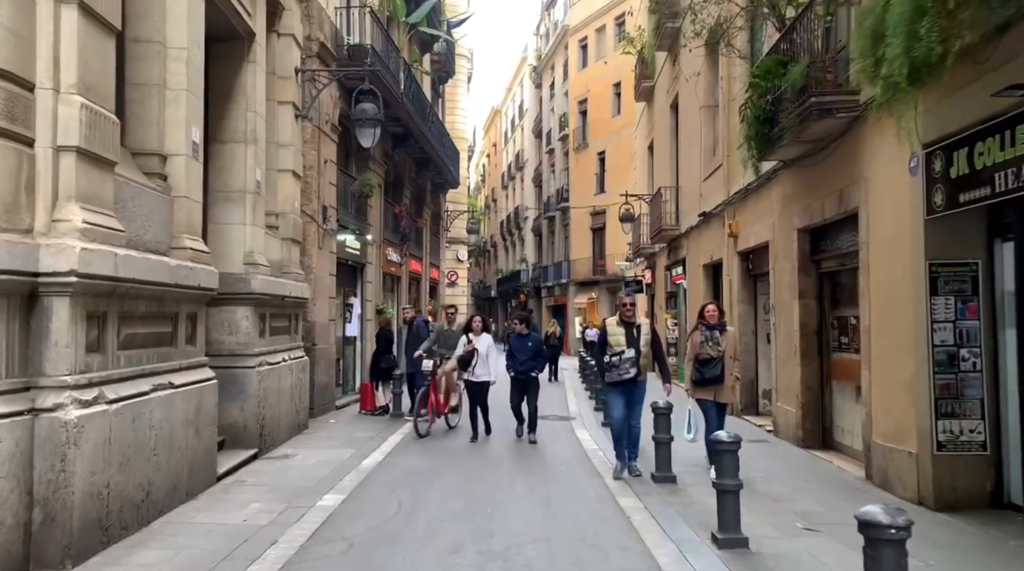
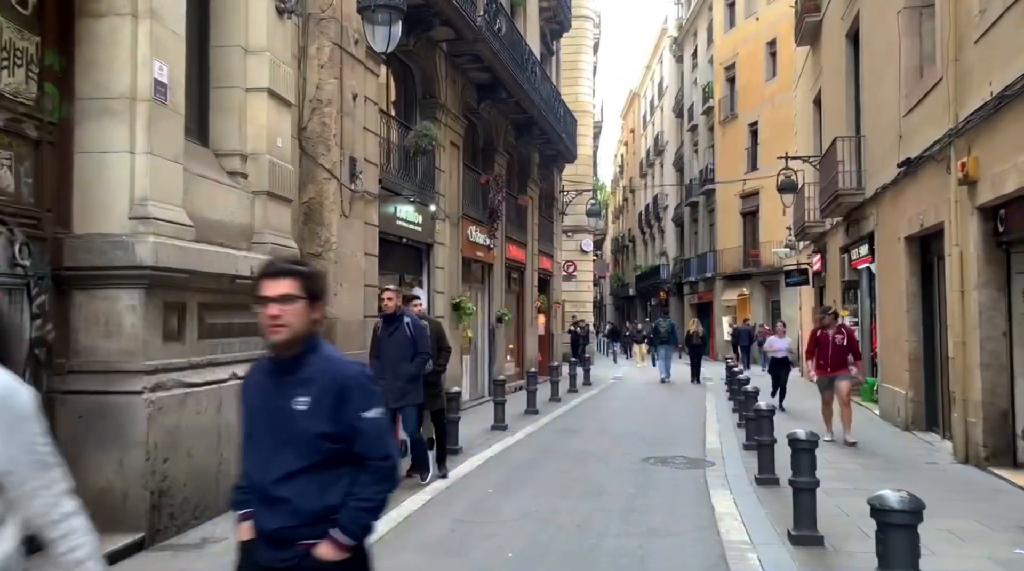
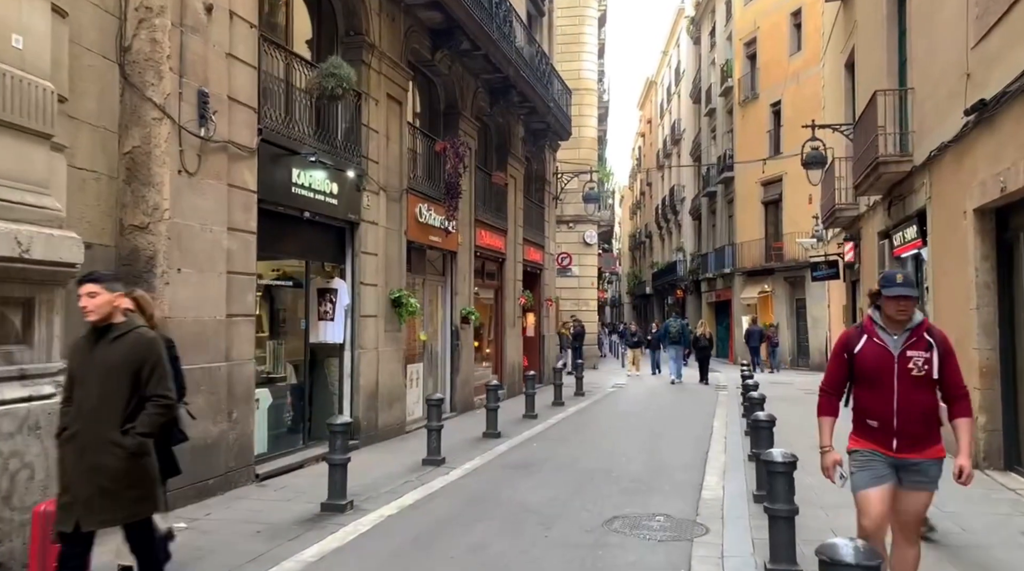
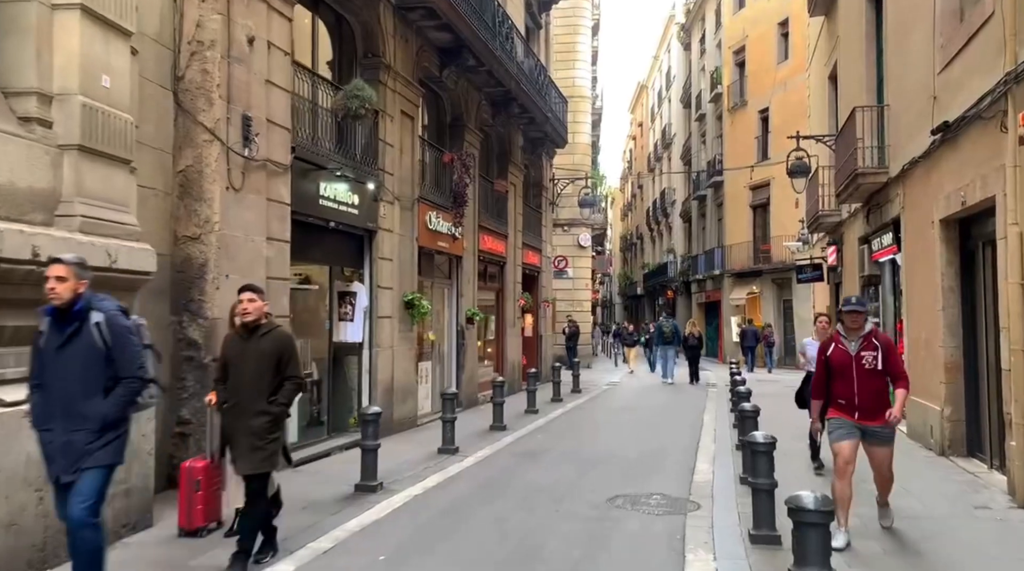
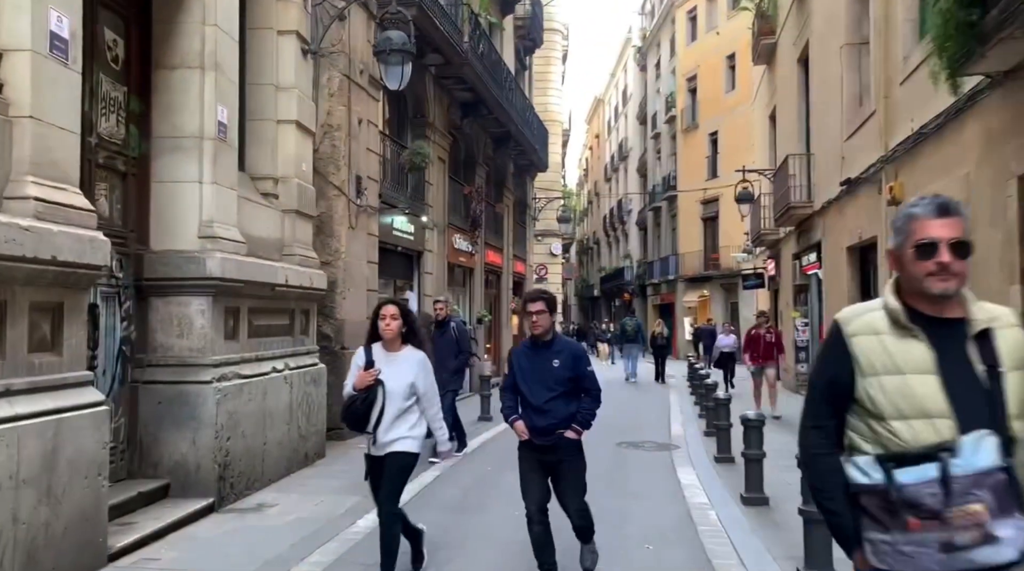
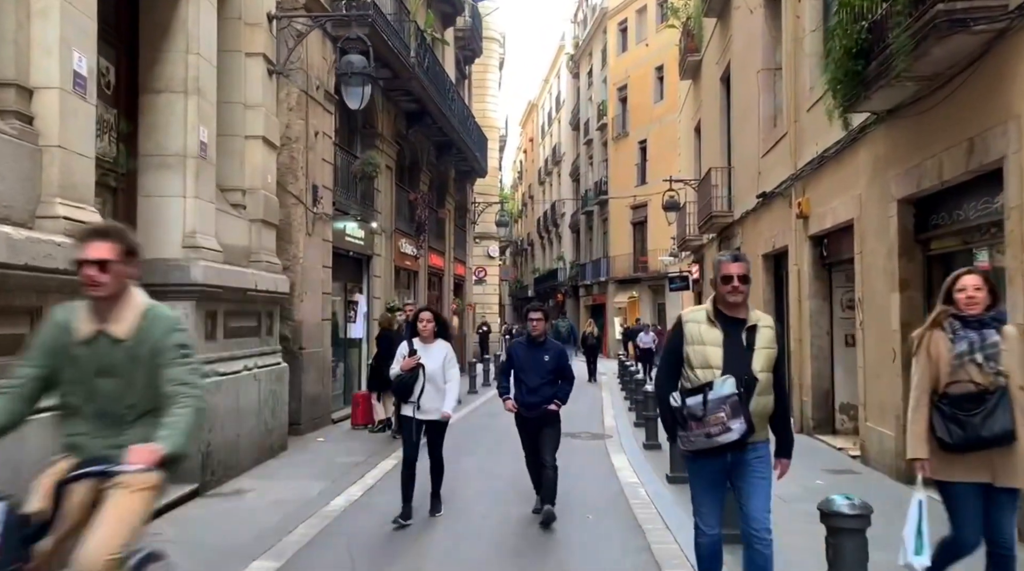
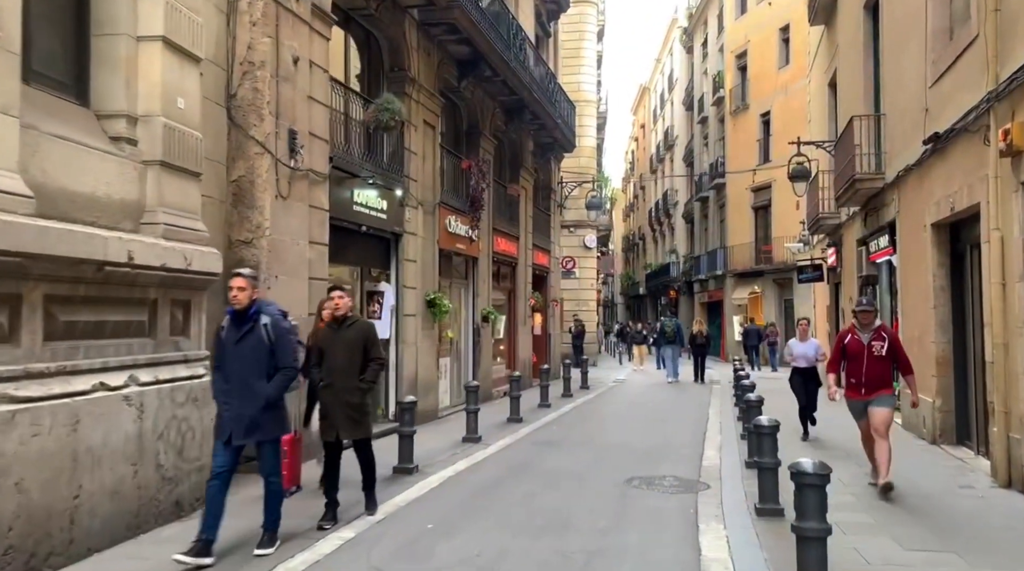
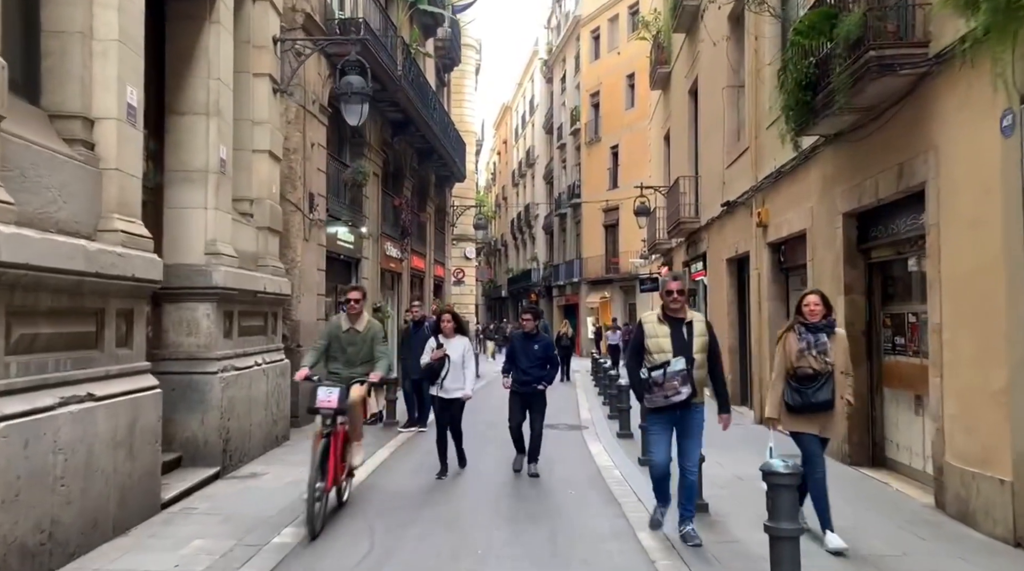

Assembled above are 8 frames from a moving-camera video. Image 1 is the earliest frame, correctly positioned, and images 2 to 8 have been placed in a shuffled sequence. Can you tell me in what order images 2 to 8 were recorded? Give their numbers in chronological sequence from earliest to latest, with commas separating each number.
8, 6, 5, 2, 7, 4, 3
